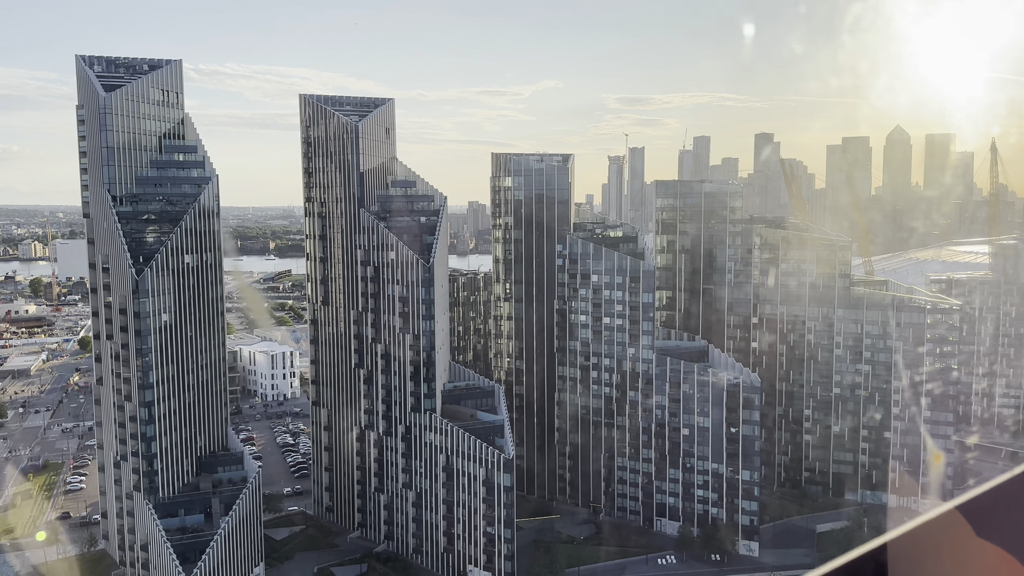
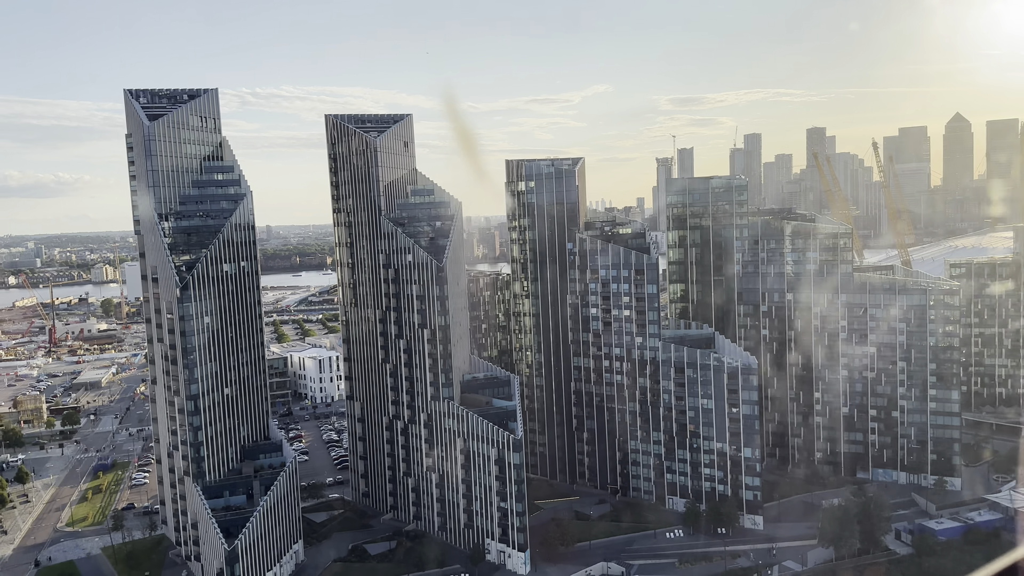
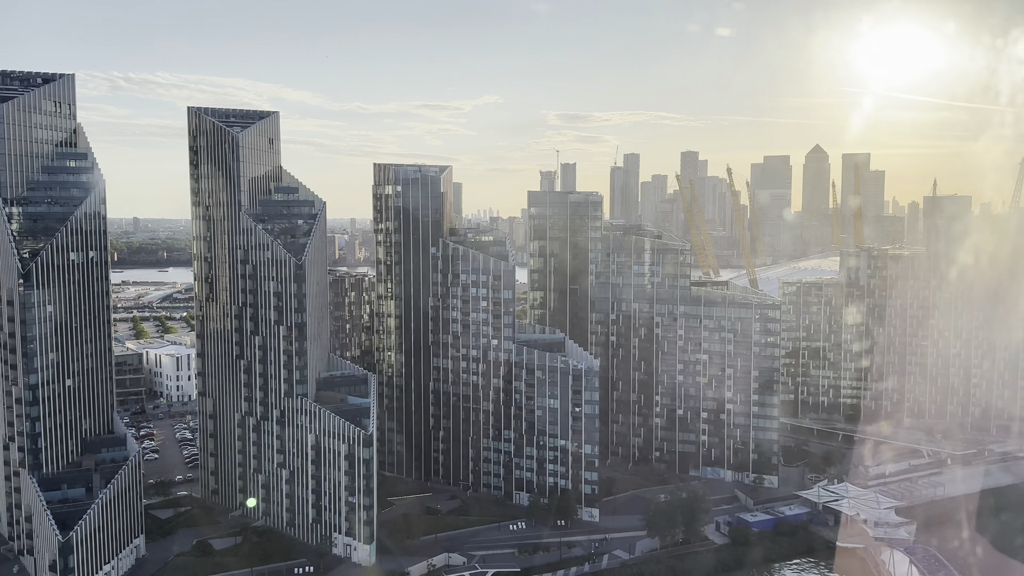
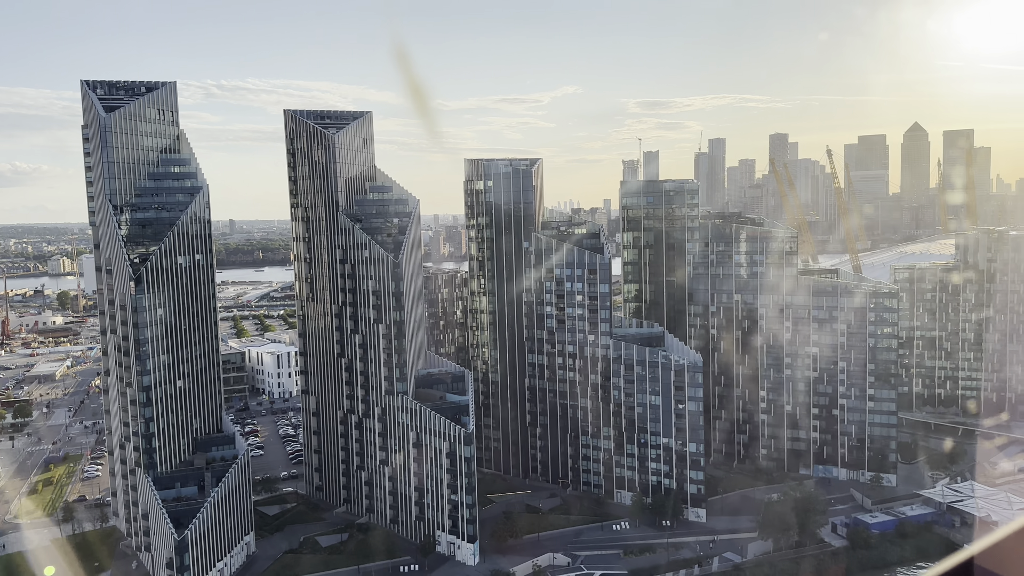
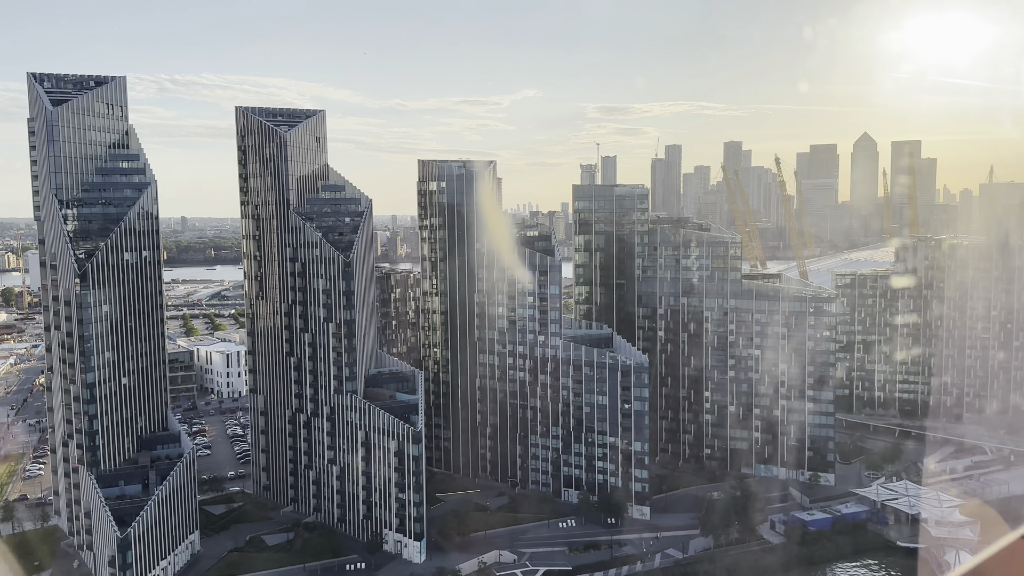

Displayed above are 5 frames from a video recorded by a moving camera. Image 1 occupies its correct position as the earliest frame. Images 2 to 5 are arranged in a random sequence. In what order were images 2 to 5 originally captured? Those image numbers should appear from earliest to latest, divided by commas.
2, 4, 5, 3
